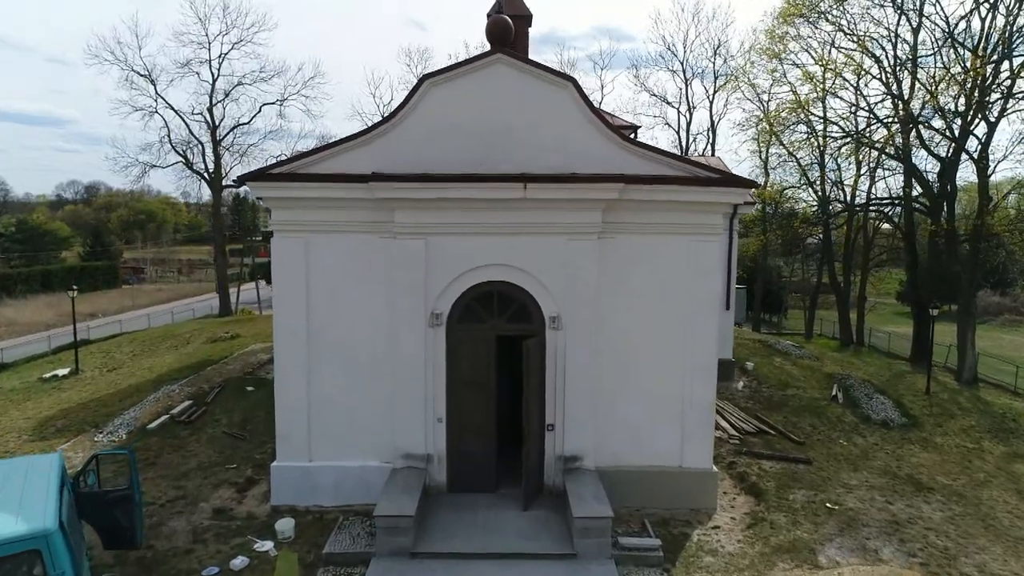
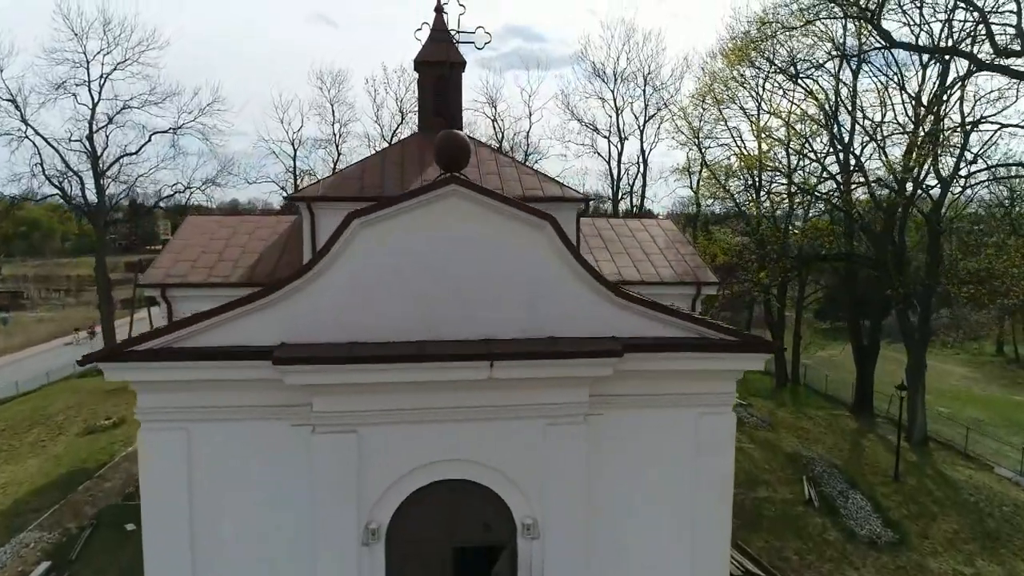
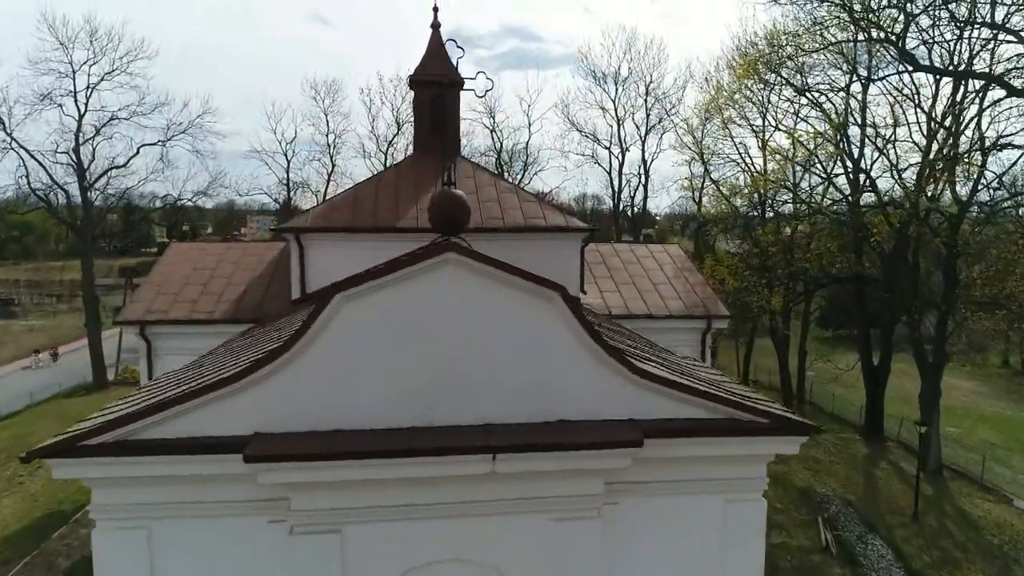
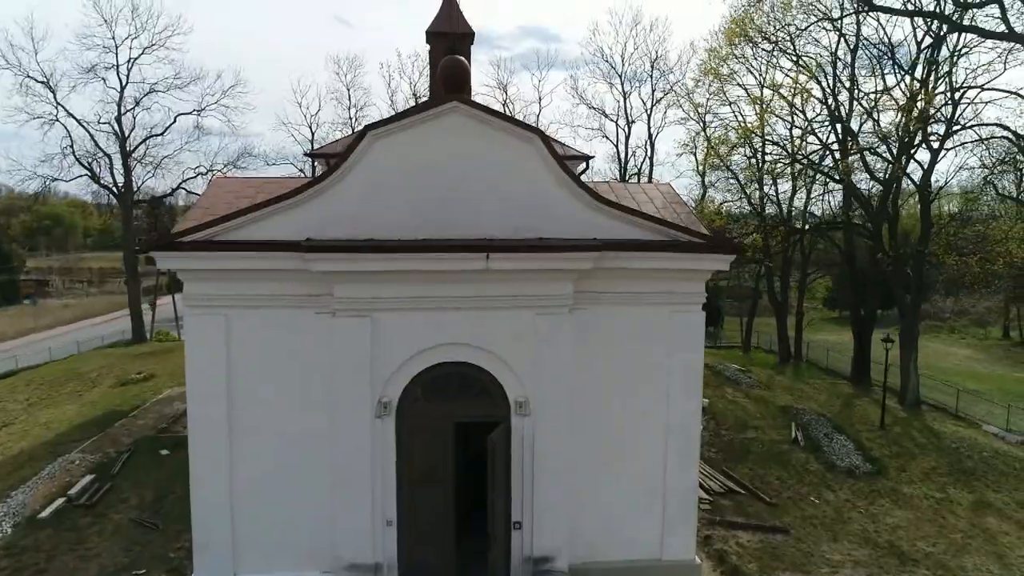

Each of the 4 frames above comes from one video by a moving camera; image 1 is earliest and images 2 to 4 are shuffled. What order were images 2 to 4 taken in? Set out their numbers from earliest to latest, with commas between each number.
4, 2, 3
